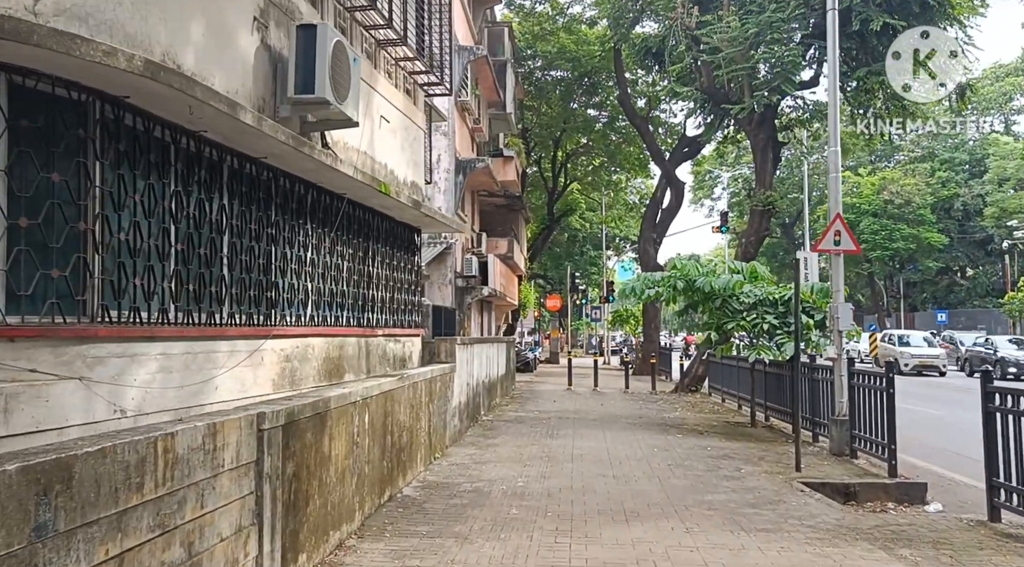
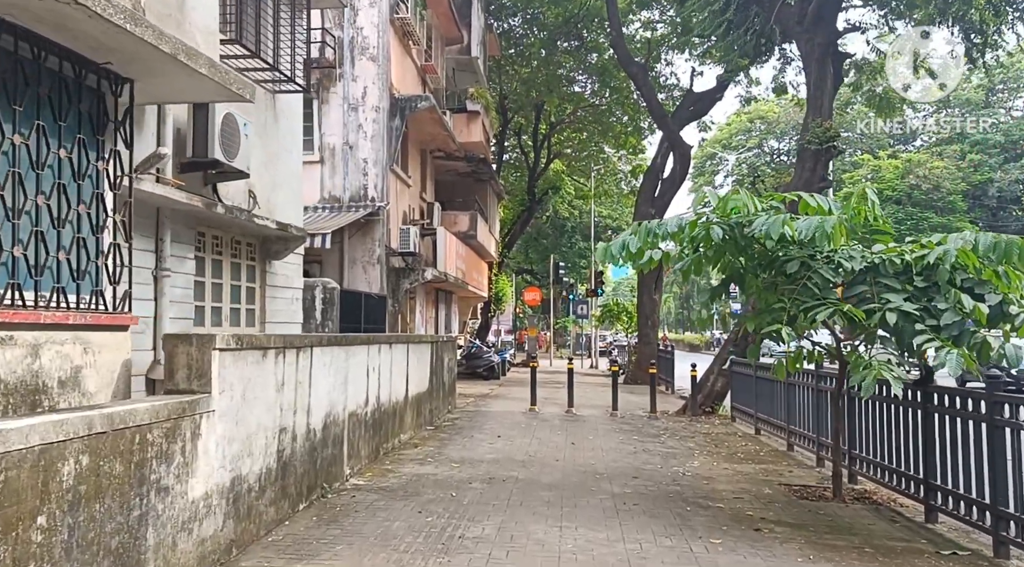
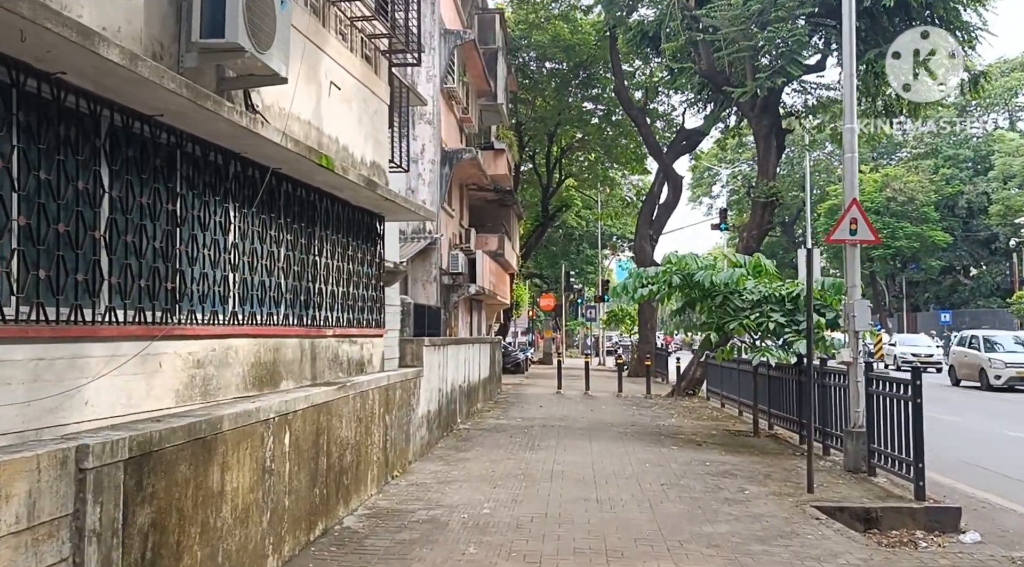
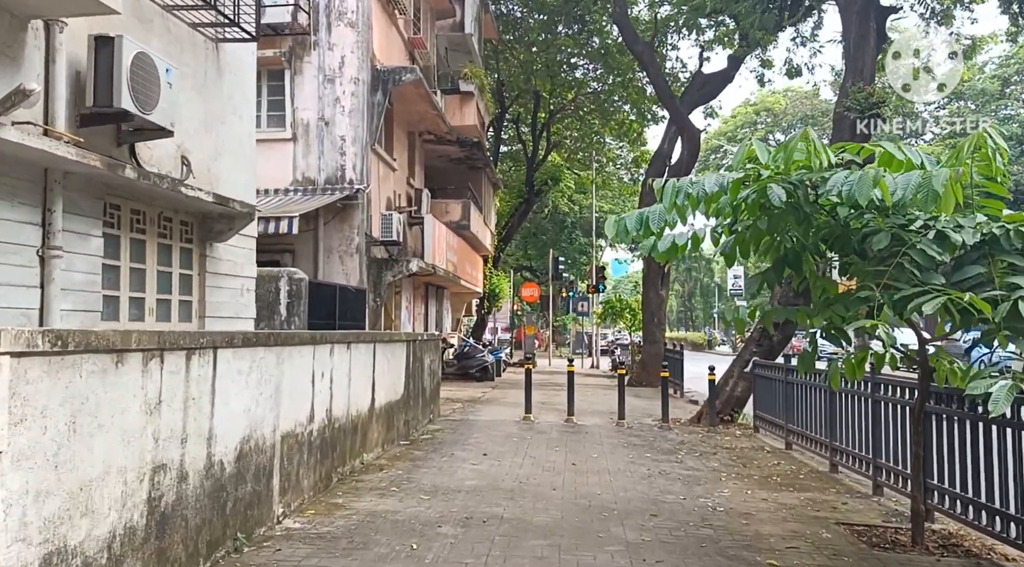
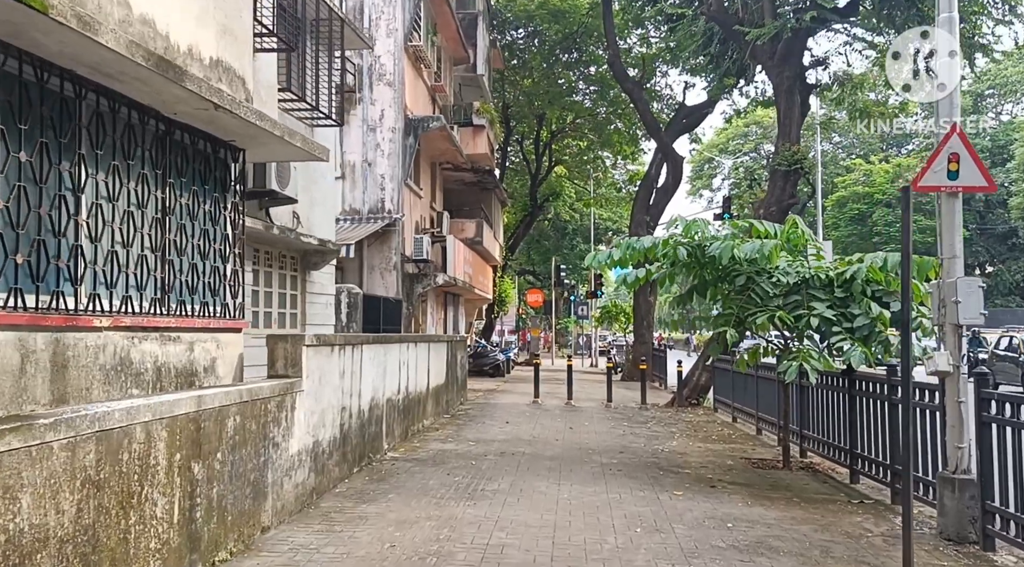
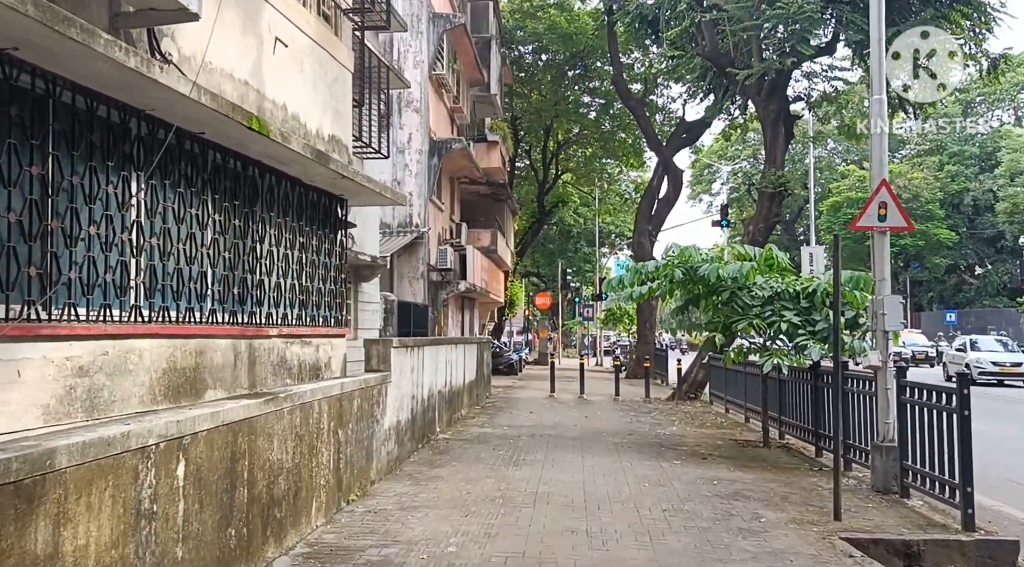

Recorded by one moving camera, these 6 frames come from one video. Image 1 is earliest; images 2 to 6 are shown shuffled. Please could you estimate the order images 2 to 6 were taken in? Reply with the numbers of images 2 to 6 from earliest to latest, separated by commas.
3, 6, 5, 2, 4
